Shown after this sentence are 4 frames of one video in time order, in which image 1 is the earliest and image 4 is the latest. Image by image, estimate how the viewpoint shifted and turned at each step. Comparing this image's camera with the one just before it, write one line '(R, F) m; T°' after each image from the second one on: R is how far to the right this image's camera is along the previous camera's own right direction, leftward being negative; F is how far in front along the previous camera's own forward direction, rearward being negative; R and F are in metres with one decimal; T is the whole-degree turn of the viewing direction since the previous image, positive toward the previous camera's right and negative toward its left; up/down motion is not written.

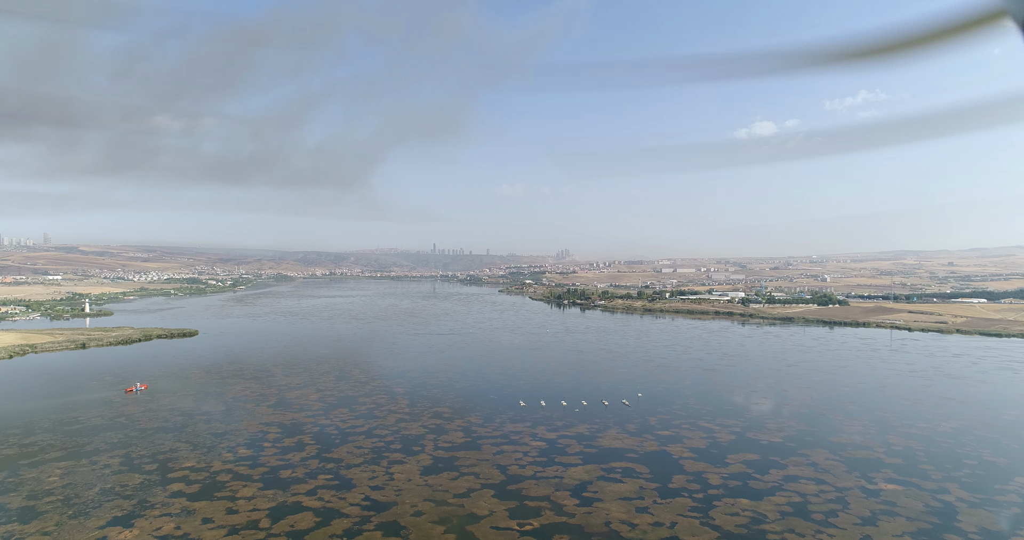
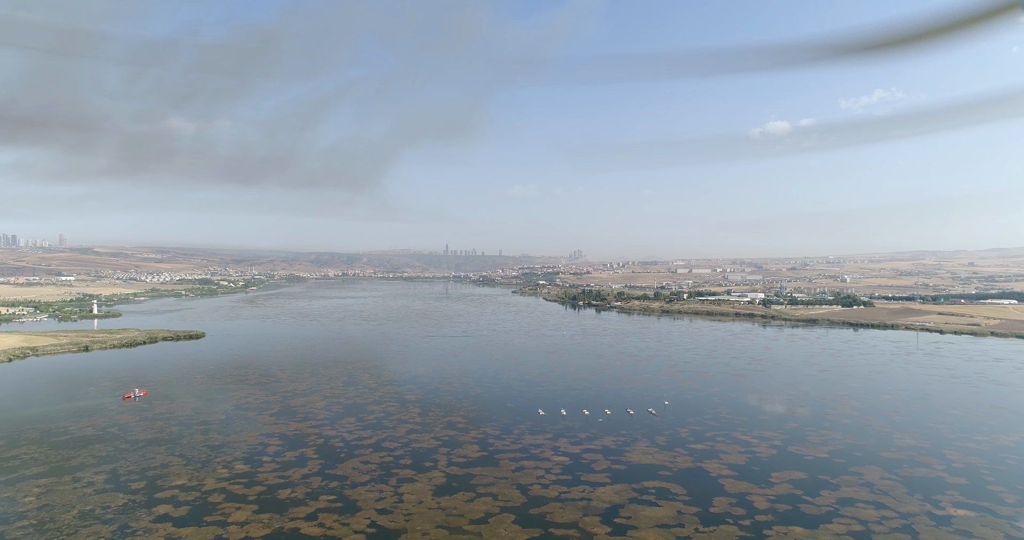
(-0.2, +1.0) m; -1°
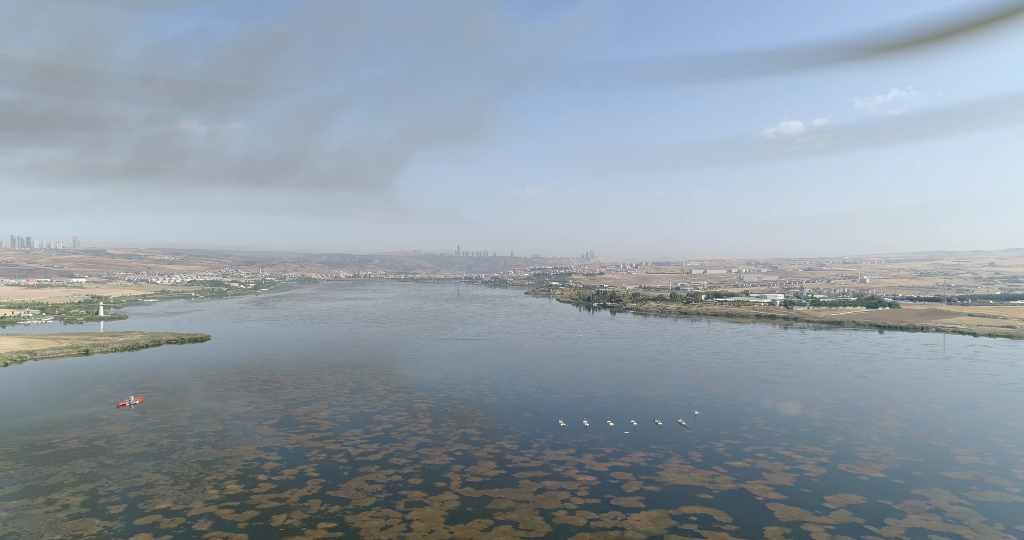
(-0.2, +1.0) m; -1°
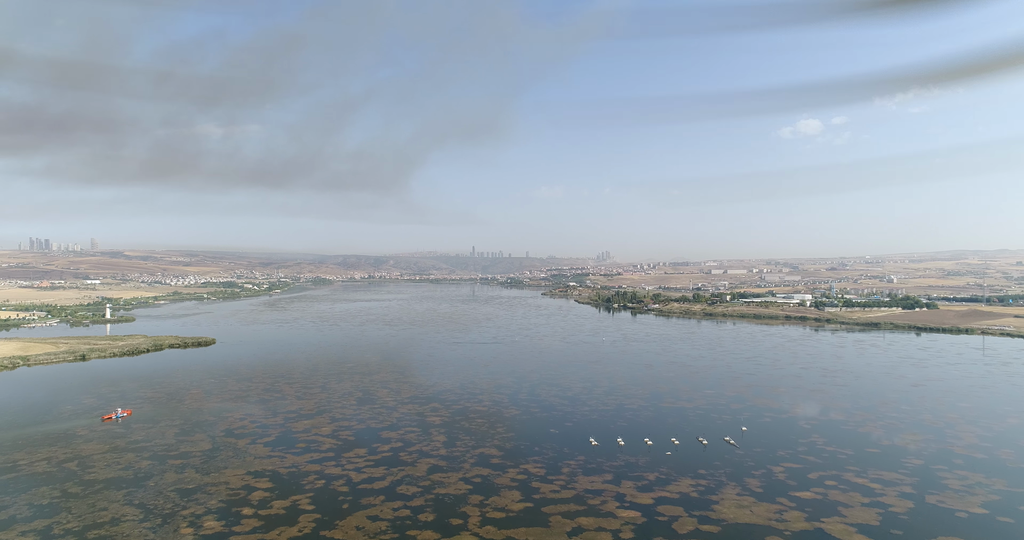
(-0.2, +1.5) m; -2°
